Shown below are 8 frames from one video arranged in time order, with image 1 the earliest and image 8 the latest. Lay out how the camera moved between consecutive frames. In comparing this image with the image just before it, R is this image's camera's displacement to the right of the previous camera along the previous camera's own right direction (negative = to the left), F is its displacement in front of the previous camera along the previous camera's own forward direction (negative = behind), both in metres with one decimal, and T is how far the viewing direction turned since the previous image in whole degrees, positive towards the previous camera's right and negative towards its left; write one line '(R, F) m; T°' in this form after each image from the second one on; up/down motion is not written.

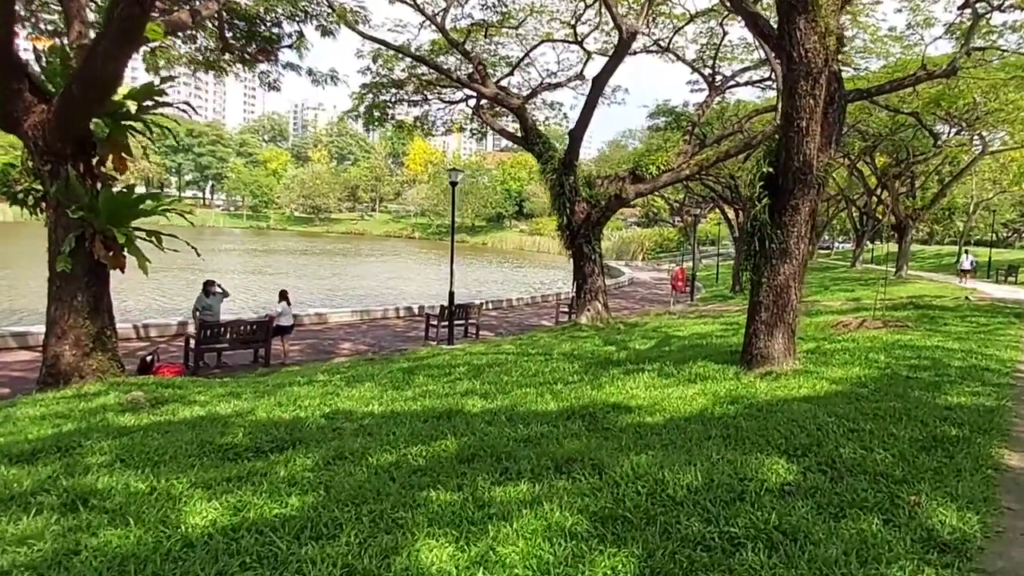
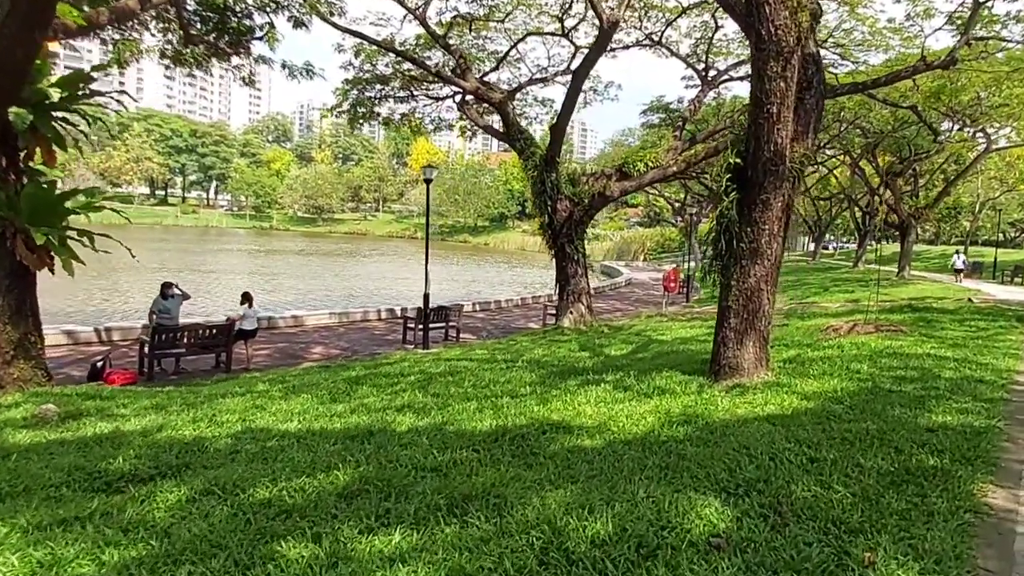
(+0.6, +0.6) m; -1°
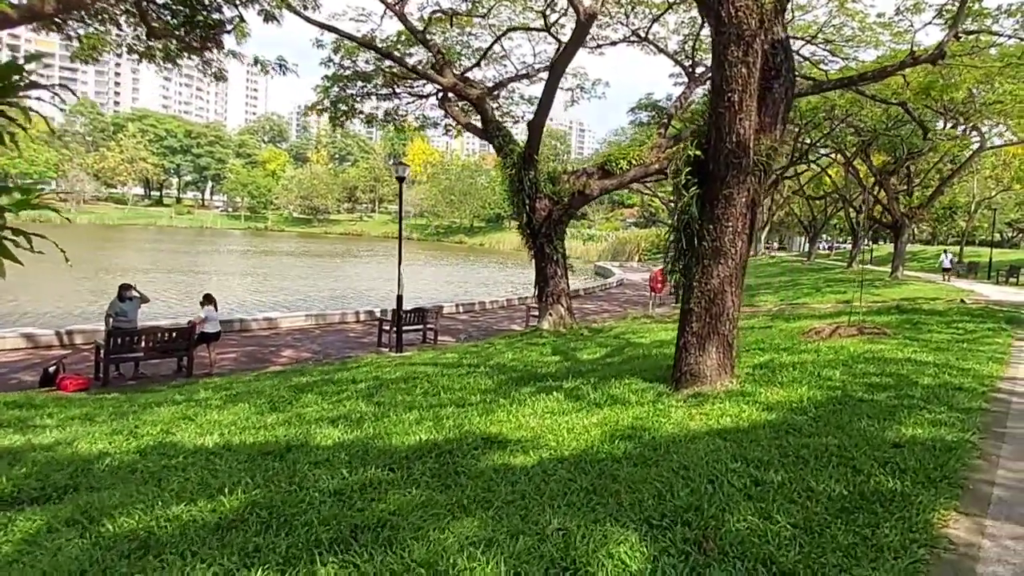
(+0.4, +0.4) m; 0°
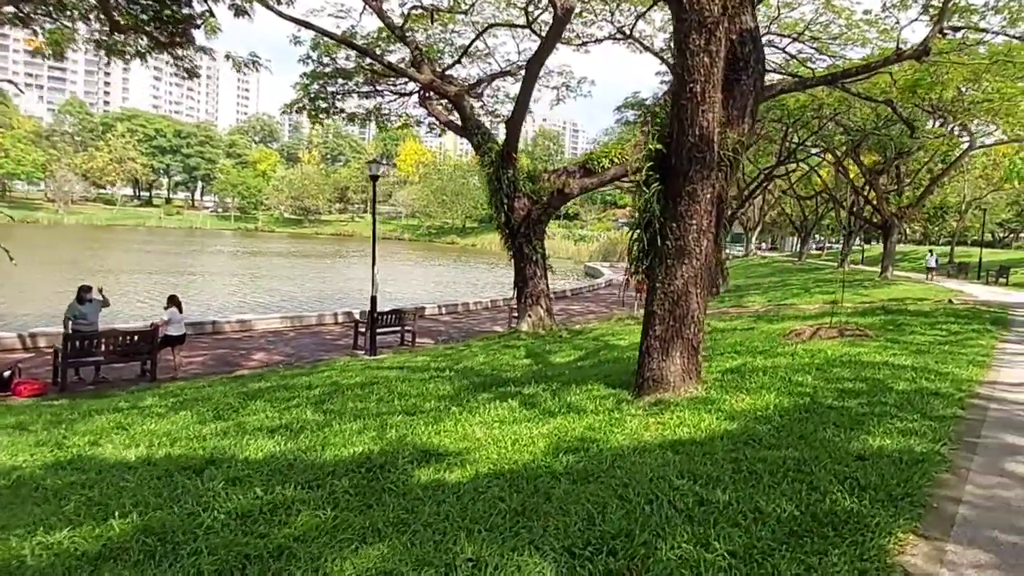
(+0.3, +0.3) m; 0°
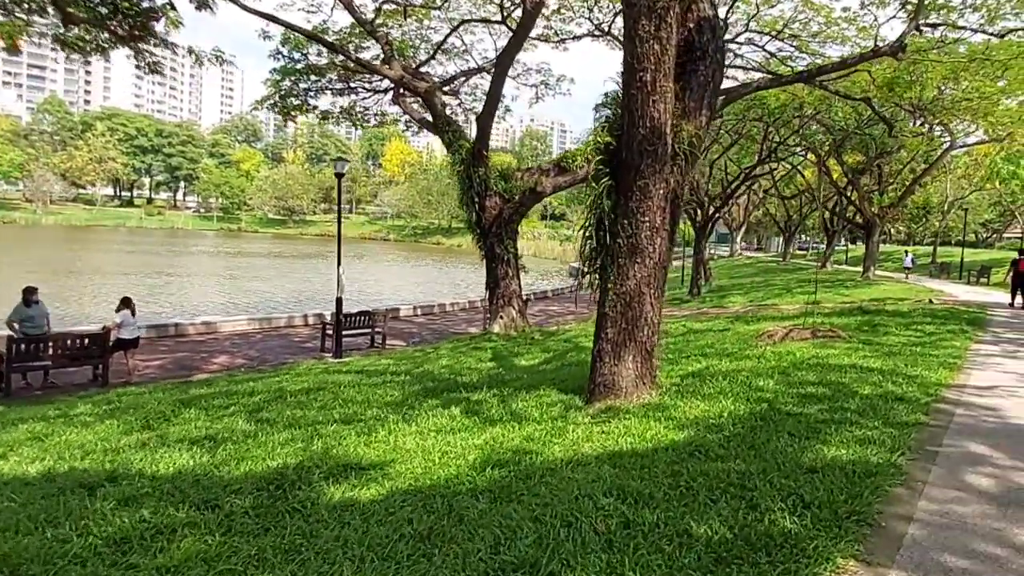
(+0.3, +0.3) m; +1°
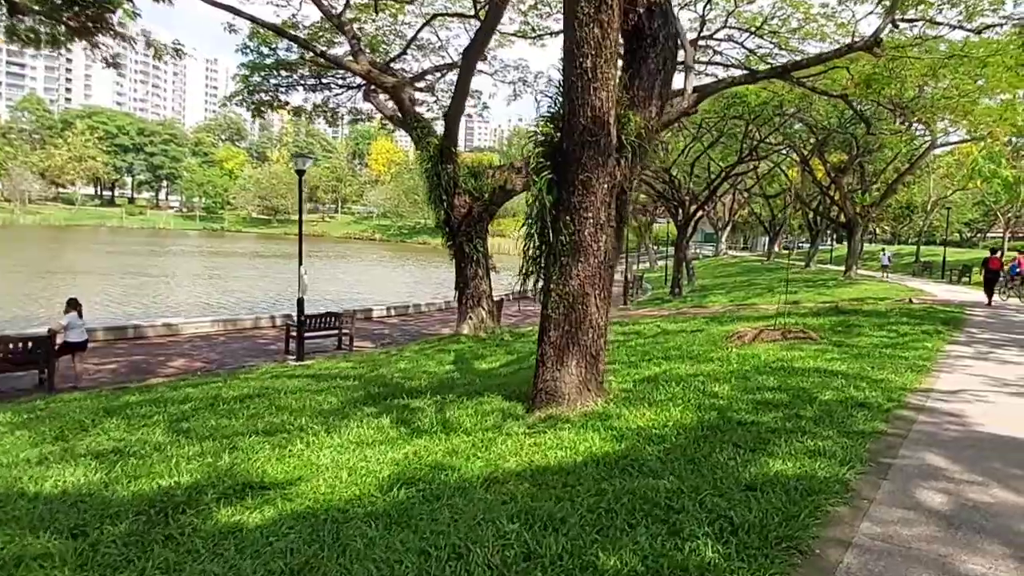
(+0.4, +0.3) m; +1°
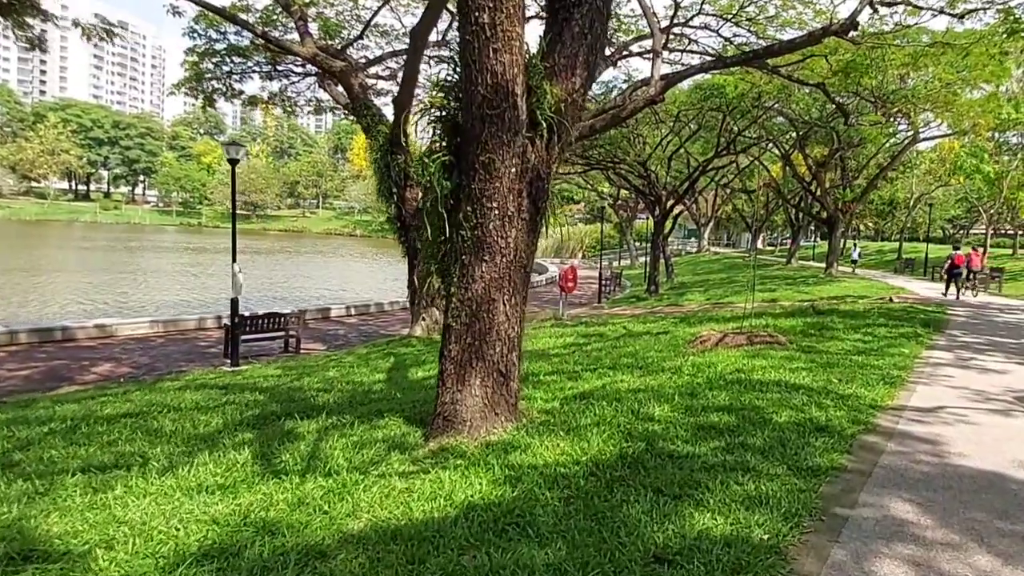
(+0.6, +0.8) m; +1°
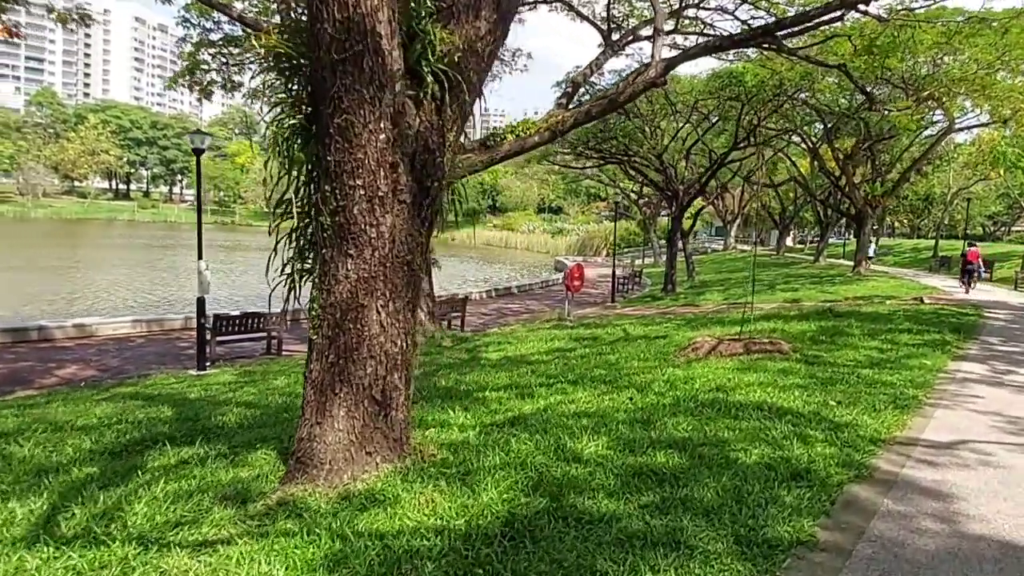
(+0.7, +1.0) m; -3°
